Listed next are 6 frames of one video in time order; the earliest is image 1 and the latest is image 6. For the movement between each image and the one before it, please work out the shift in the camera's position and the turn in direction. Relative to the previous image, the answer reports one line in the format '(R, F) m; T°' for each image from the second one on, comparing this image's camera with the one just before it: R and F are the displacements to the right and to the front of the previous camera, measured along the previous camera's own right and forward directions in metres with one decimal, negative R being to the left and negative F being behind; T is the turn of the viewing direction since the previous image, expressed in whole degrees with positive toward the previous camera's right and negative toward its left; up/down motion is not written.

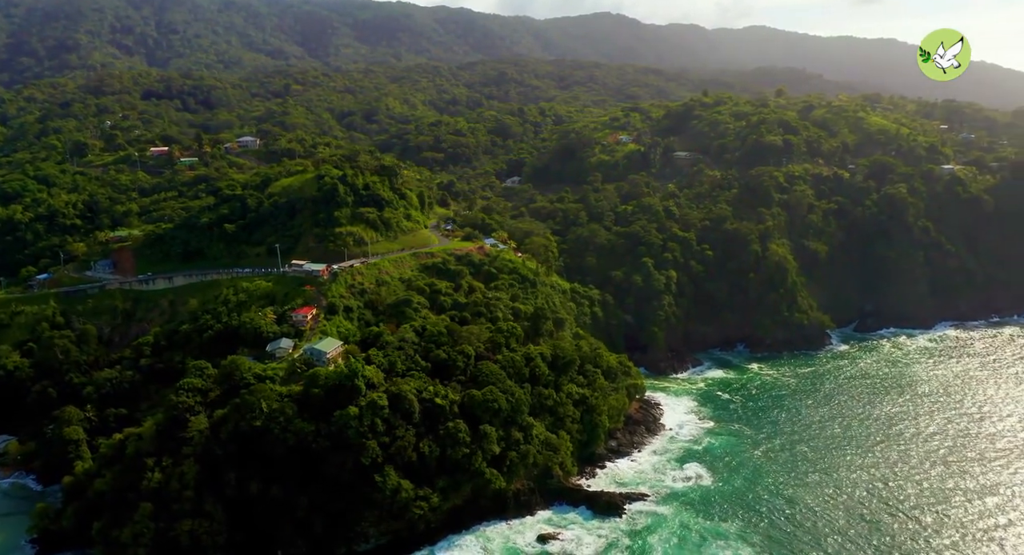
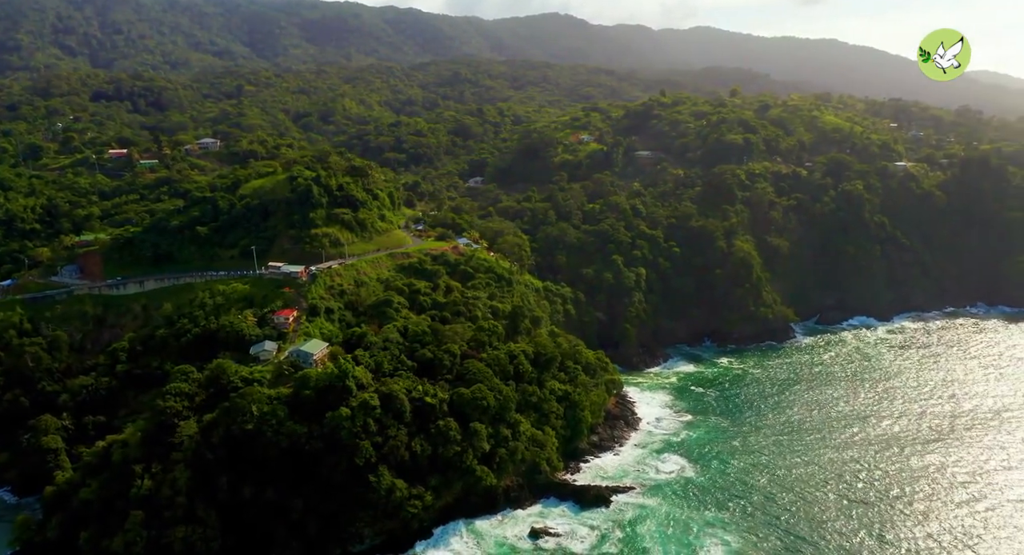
(-1.7, -0.2) m; +3°
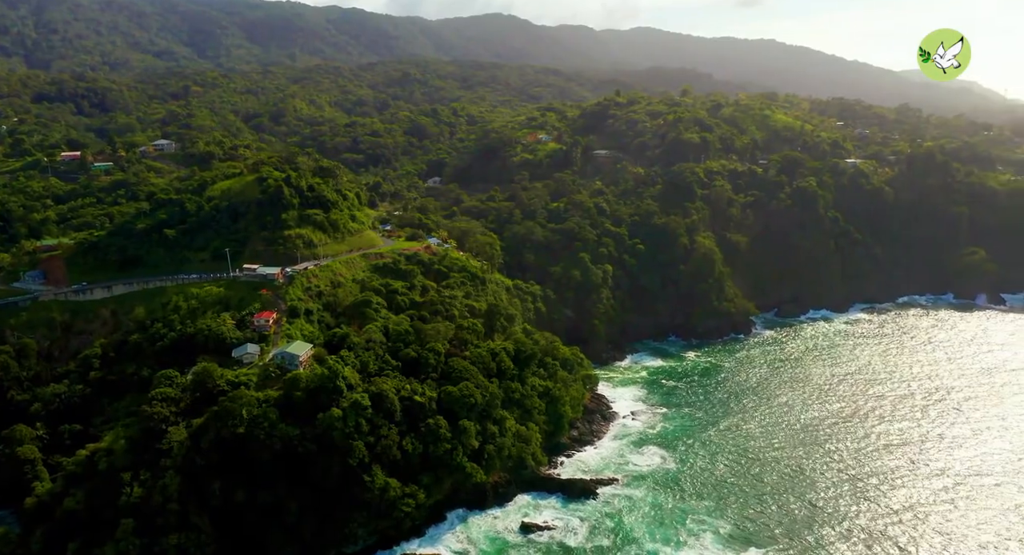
(-1.8, -0.2) m; +4°
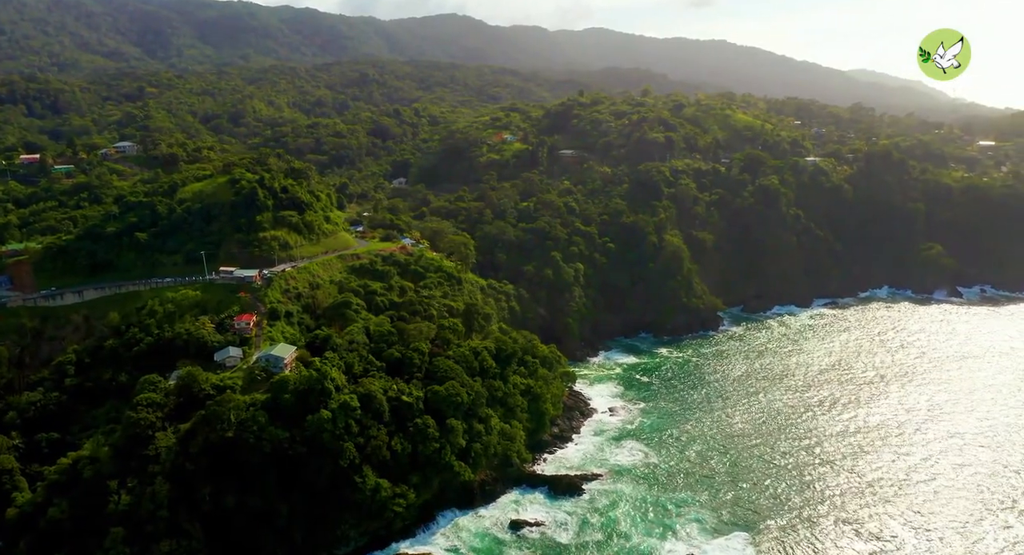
(-1.3, -0.3) m; +3°
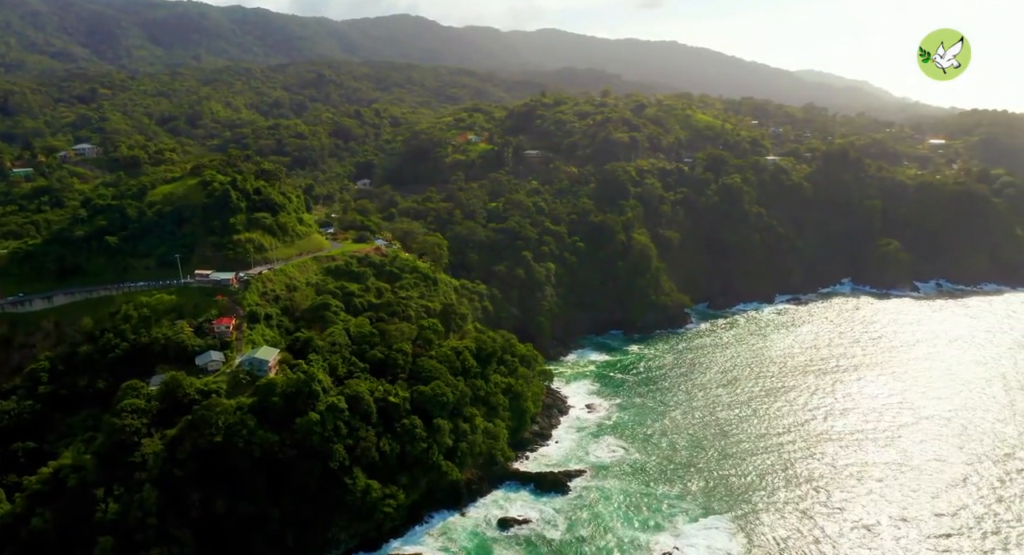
(-1.3, -0.2) m; +3°
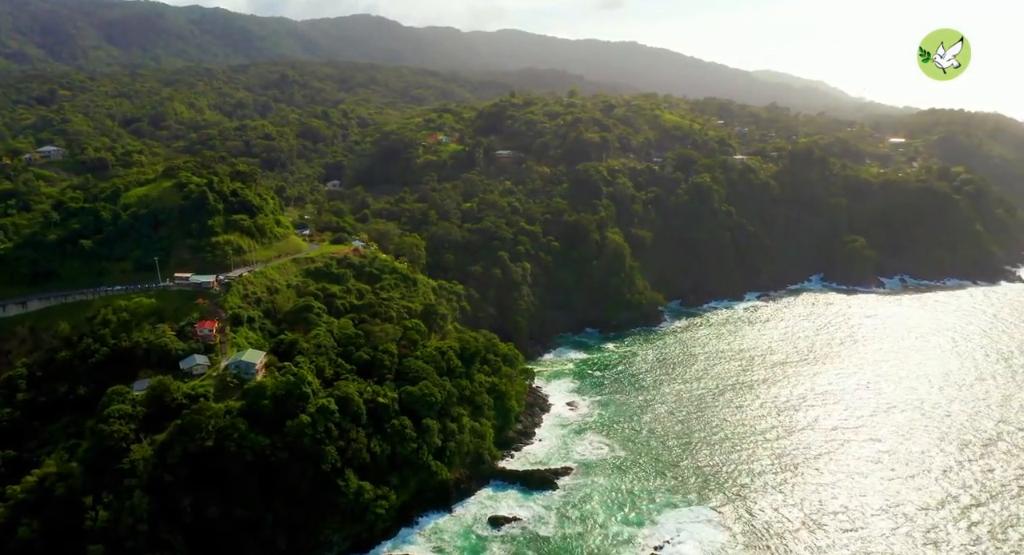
(-1.1, -0.2) m; +2°
